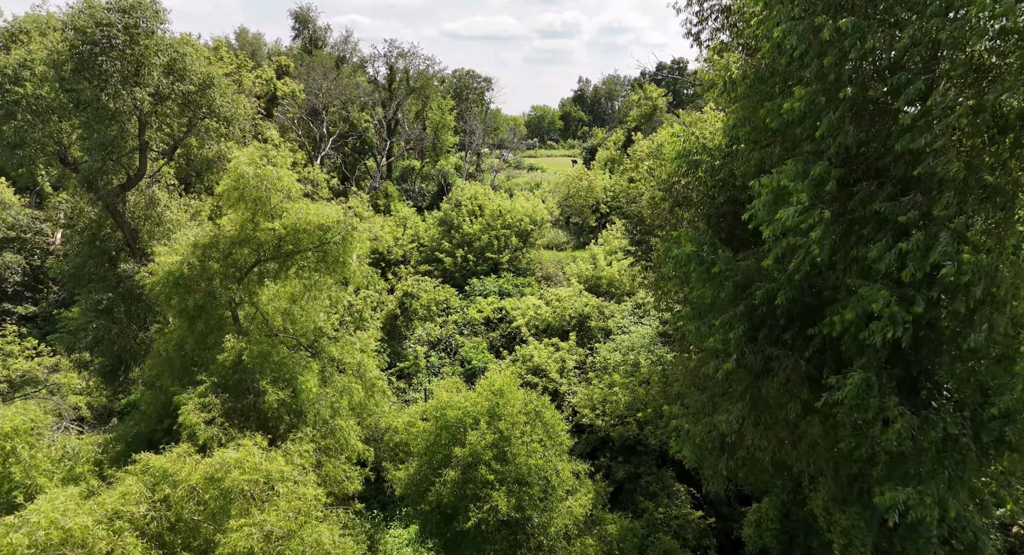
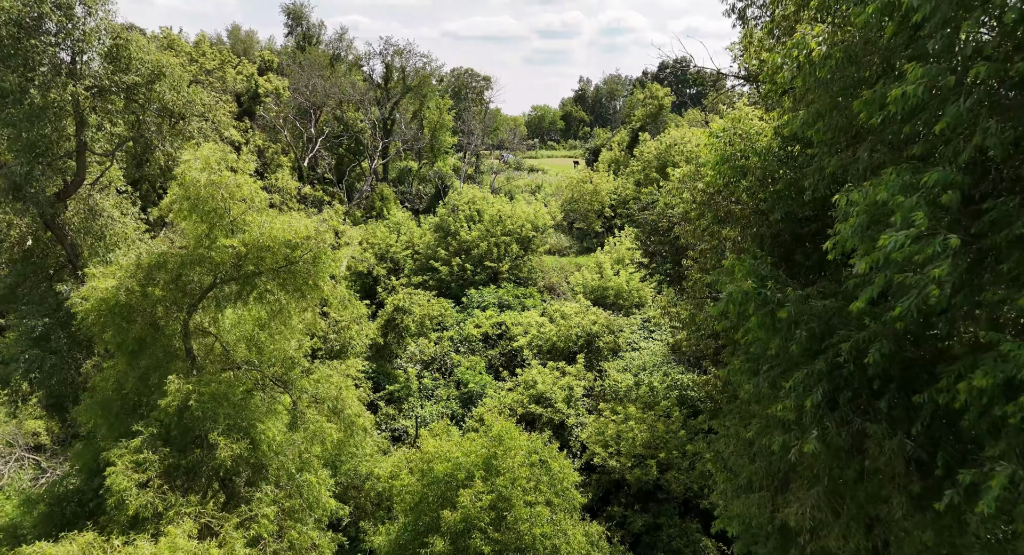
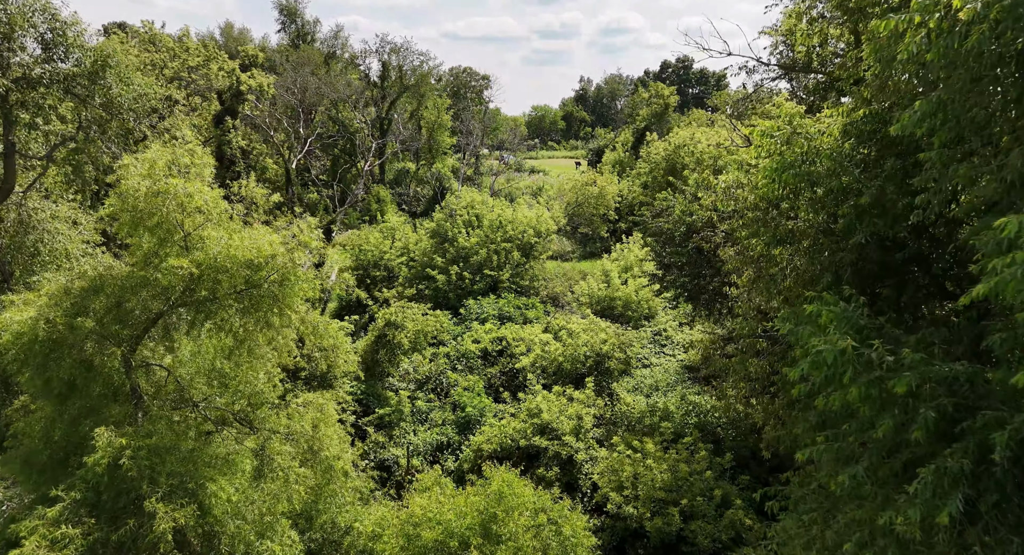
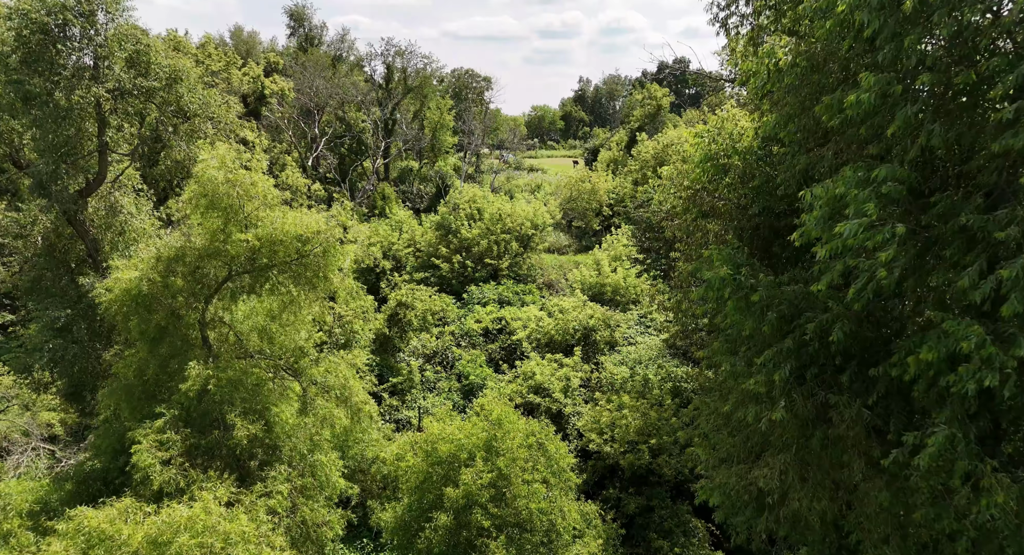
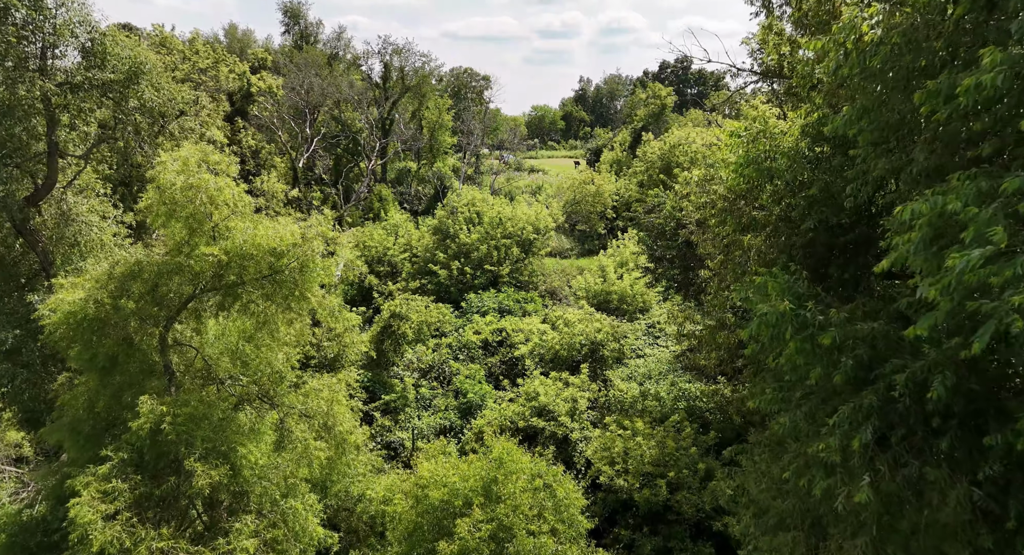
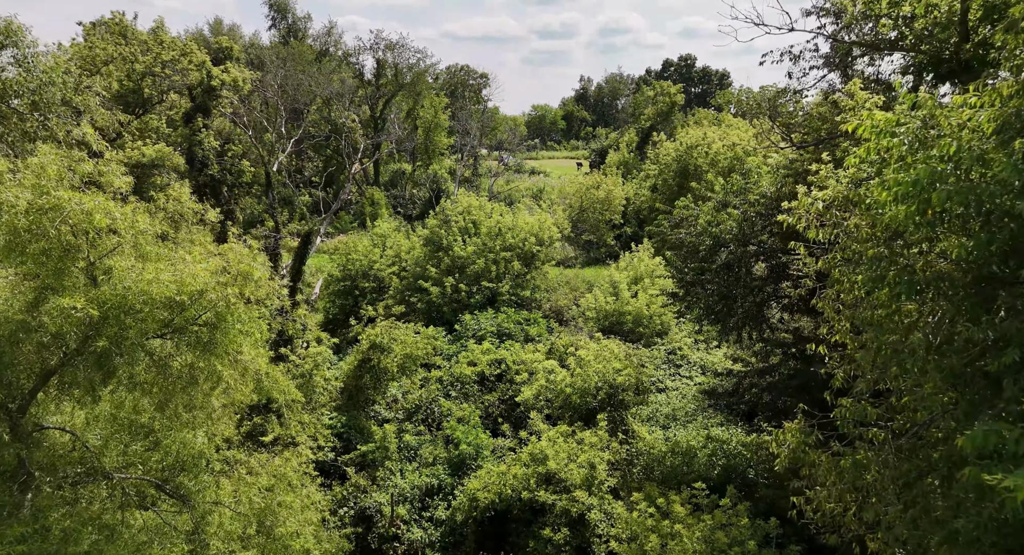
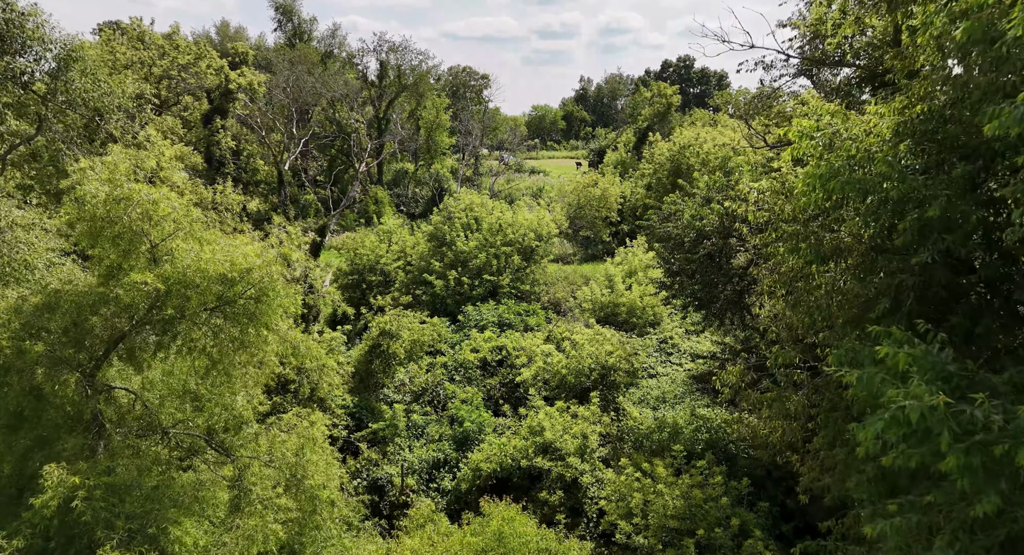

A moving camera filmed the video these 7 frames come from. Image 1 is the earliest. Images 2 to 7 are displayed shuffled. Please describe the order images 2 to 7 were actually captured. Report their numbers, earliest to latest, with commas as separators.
4, 2, 5, 3, 7, 6
